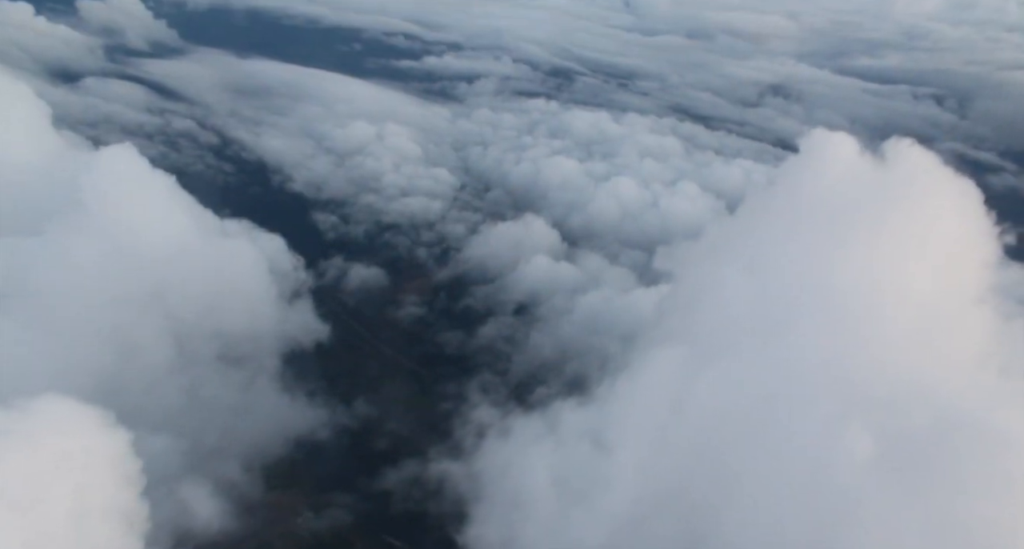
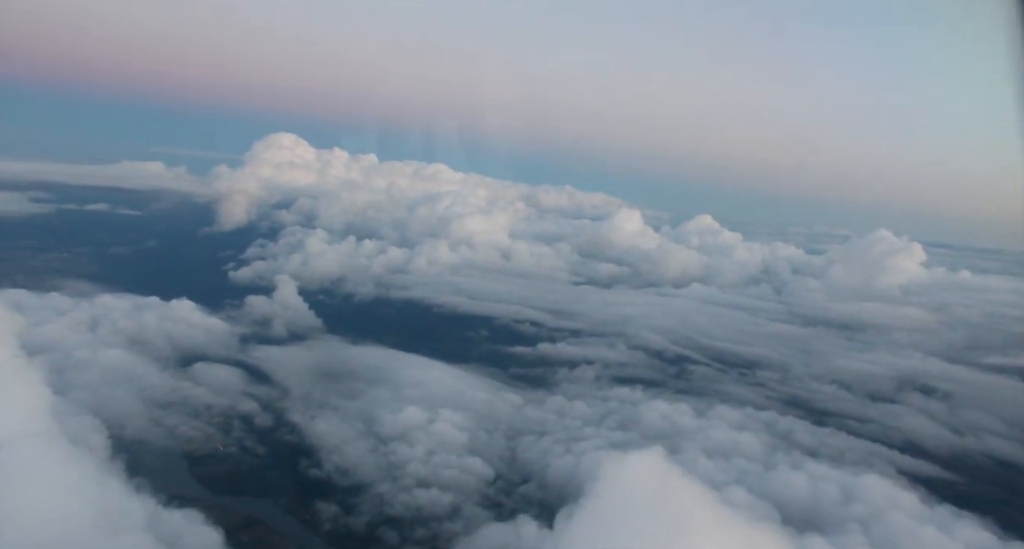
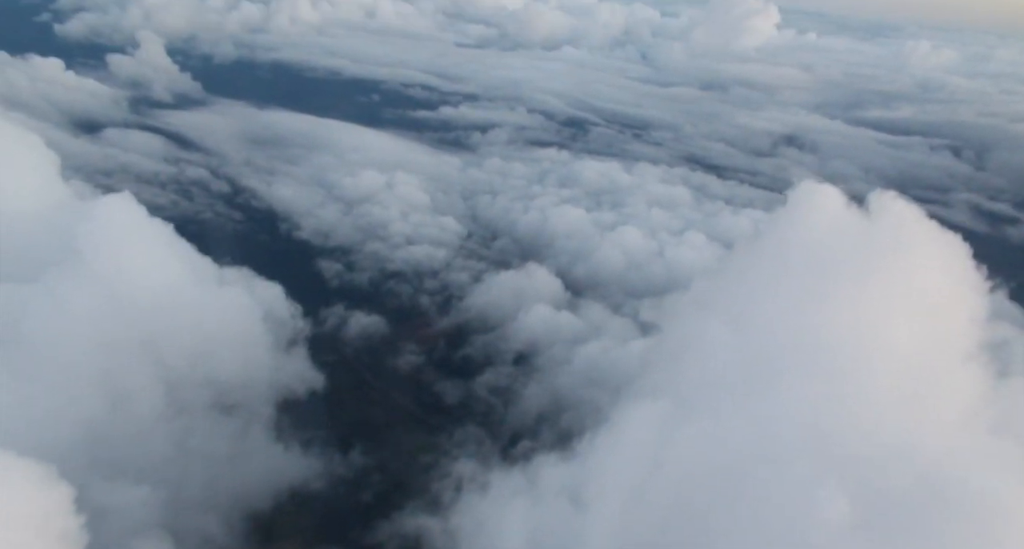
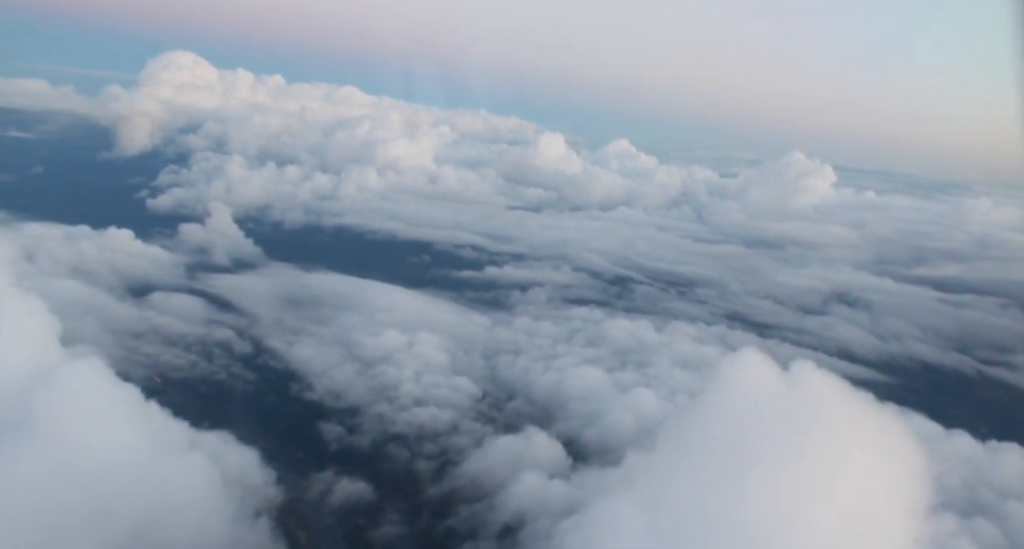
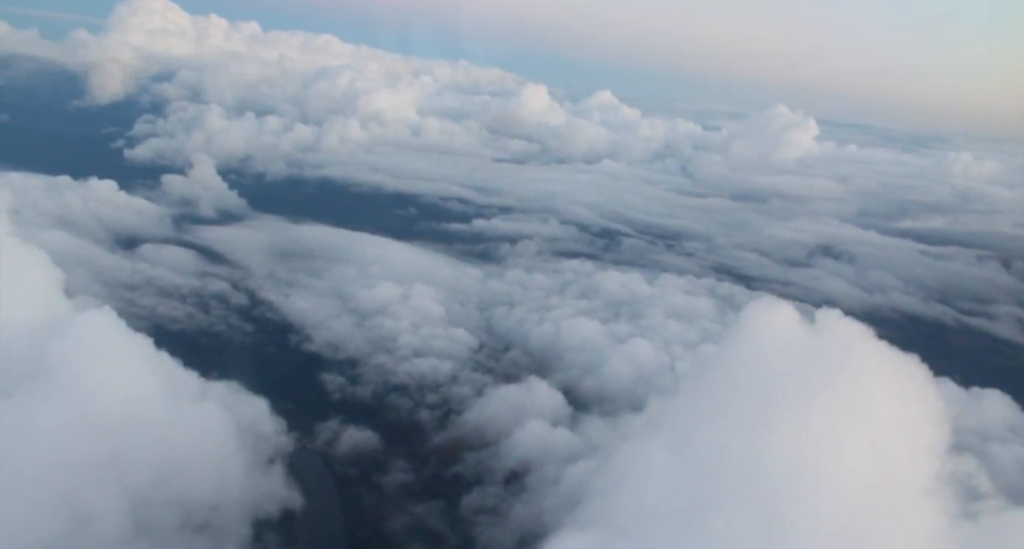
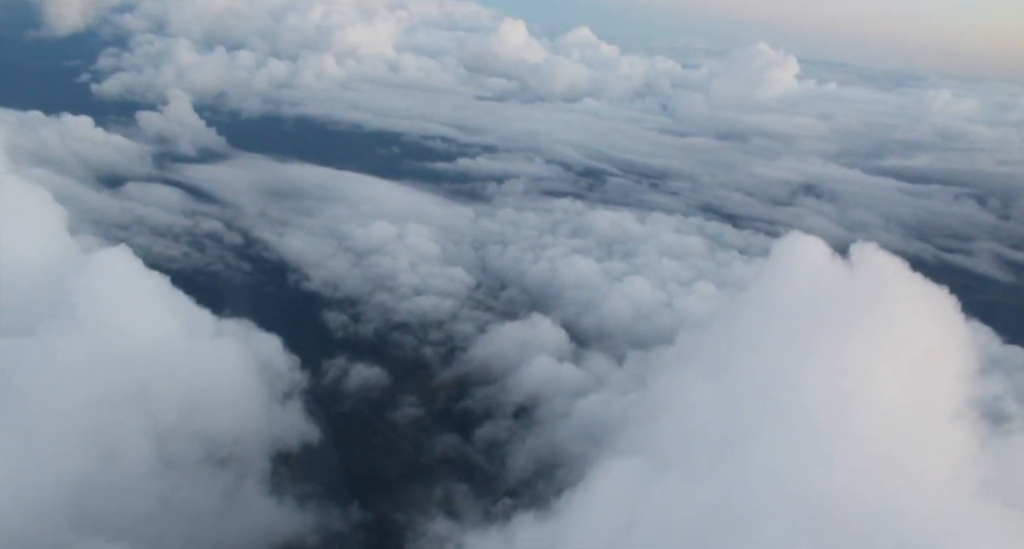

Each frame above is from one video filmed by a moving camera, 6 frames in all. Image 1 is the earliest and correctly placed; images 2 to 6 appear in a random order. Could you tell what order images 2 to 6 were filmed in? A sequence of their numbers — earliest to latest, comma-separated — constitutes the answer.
3, 6, 5, 4, 2
